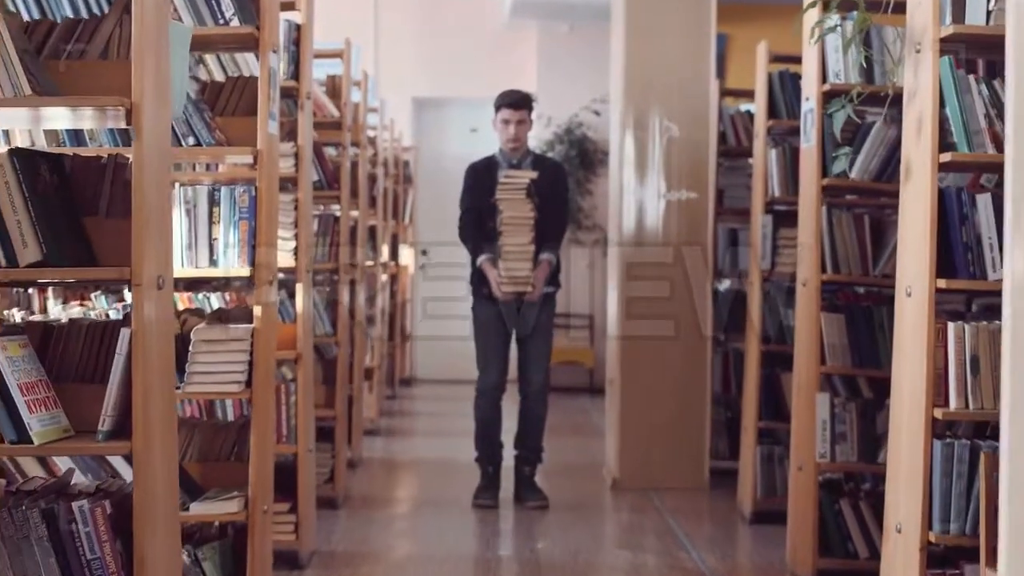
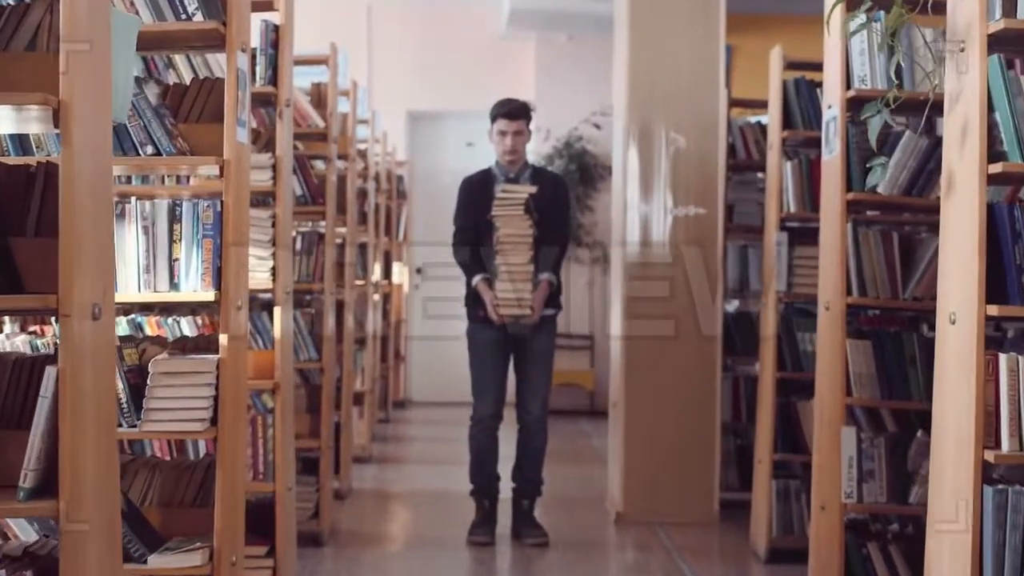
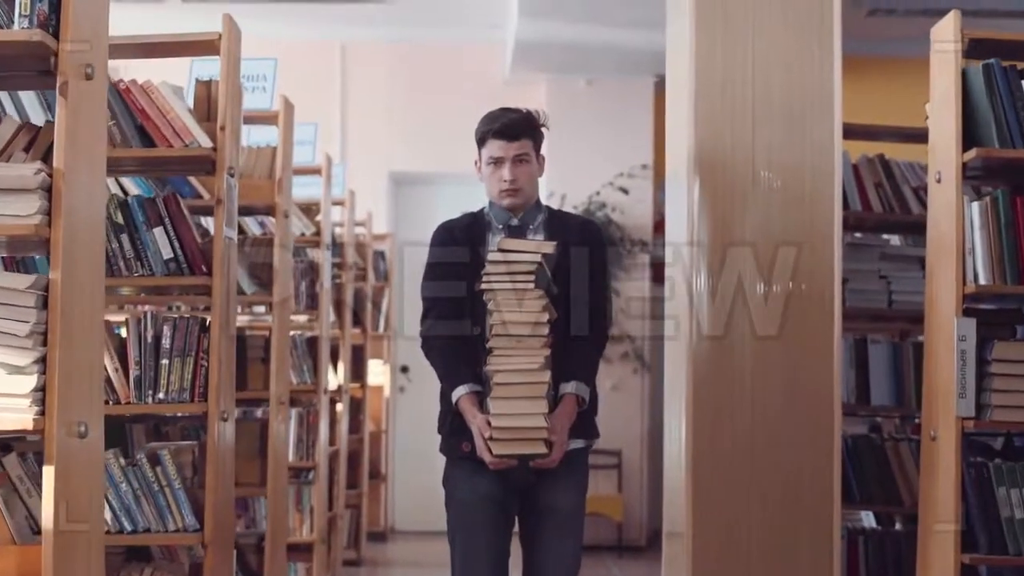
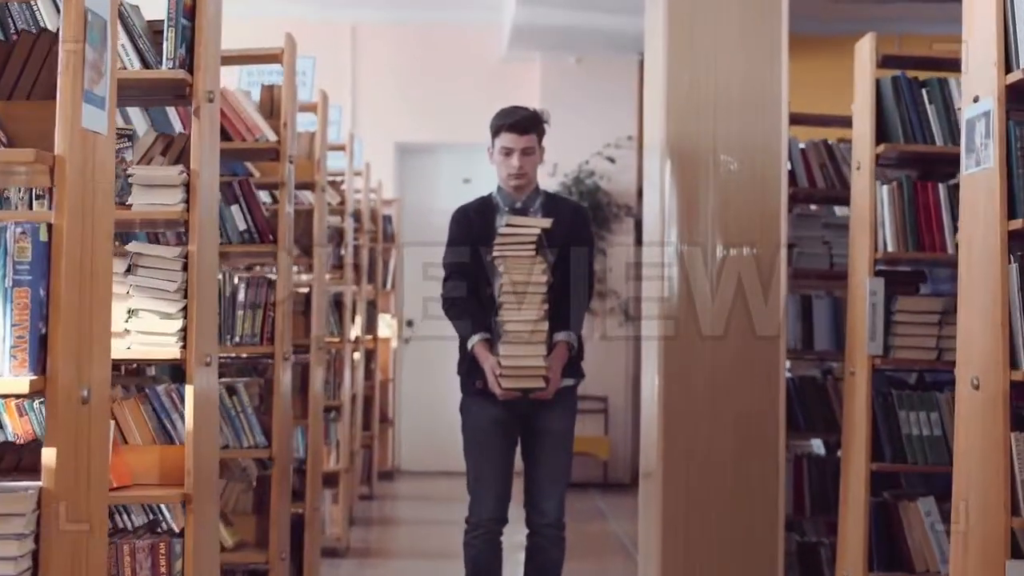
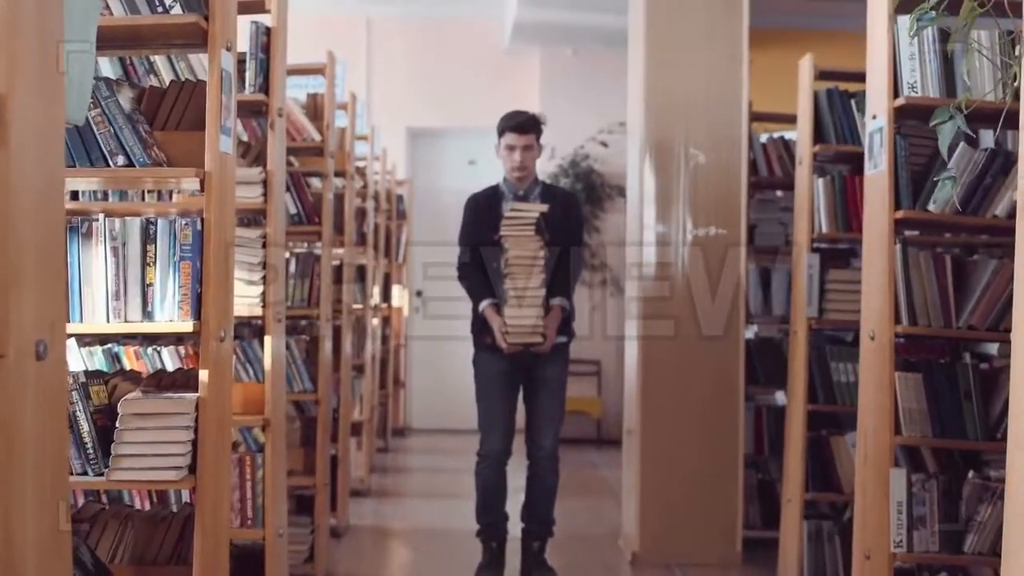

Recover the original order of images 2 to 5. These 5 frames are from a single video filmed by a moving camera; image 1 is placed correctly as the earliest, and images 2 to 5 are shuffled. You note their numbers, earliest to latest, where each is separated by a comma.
2, 5, 4, 3
